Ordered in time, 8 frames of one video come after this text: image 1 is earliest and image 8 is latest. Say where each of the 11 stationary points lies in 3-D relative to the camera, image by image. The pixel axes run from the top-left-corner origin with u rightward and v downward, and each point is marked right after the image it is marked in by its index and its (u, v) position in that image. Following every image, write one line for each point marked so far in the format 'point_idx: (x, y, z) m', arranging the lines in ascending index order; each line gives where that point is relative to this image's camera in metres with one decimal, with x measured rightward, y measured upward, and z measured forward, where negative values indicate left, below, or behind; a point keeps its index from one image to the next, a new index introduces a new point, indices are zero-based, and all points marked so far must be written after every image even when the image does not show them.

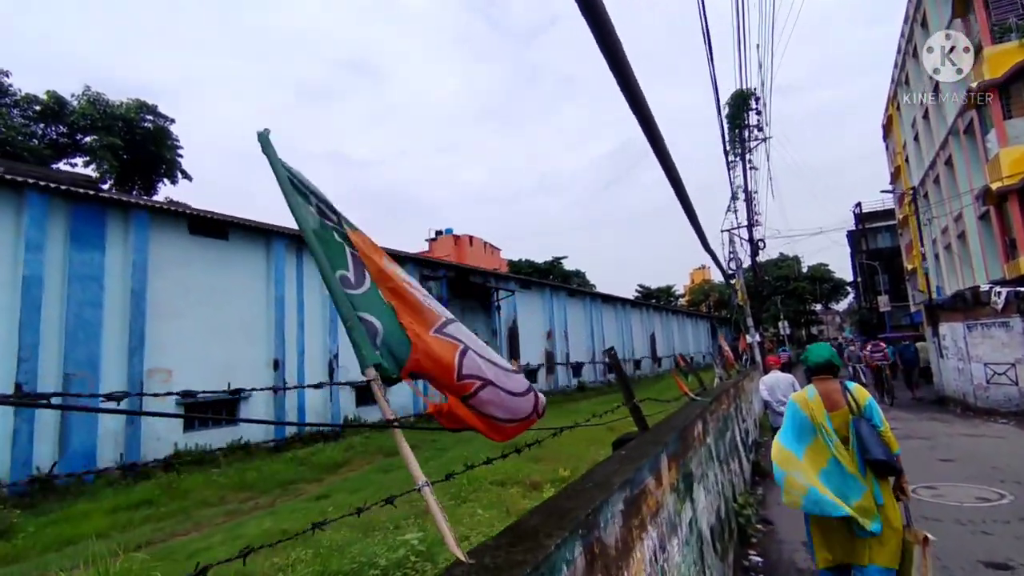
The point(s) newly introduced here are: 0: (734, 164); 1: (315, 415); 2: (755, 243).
0: (+6.4, +3.6, +16.8) m
1: (-3.7, -2.4, +11.0) m
2: (+6.8, +1.3, +16.3) m
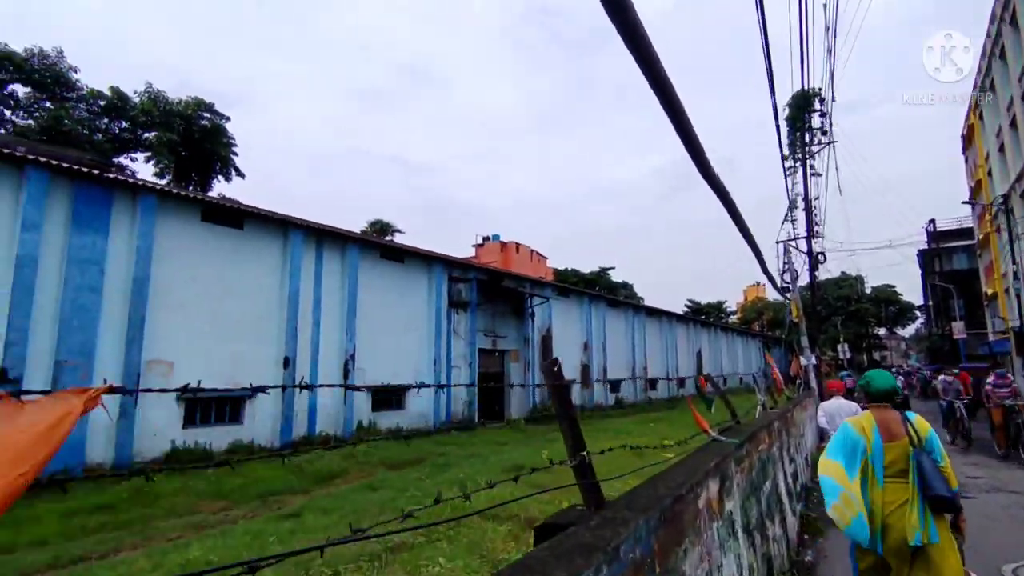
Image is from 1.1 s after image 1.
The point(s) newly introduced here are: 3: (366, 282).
0: (+7.5, +3.2, +15.5) m
1: (-3.3, -2.3, +10.4) m
2: (+7.7, +0.8, +14.9) m
3: (-2.9, +0.1, +11.5) m
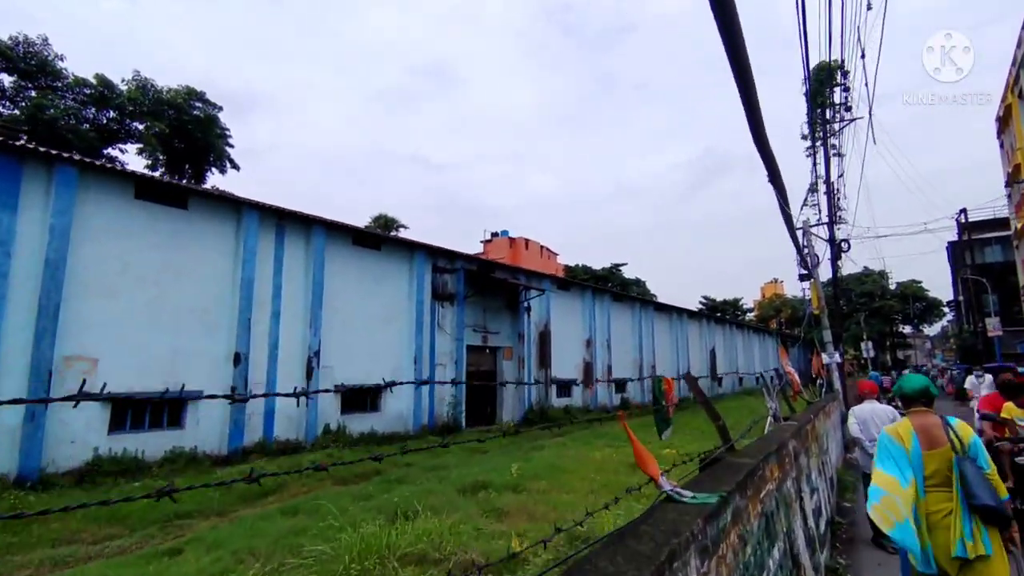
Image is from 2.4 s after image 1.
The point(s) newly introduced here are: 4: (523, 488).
0: (+7.3, +3.4, +14.1) m
1: (-3.6, -2.2, +9.3) m
2: (+7.5, +1.0, +13.5) m
3: (-3.2, +0.3, +10.4) m
4: (+0.1, -1.9, +5.6) m
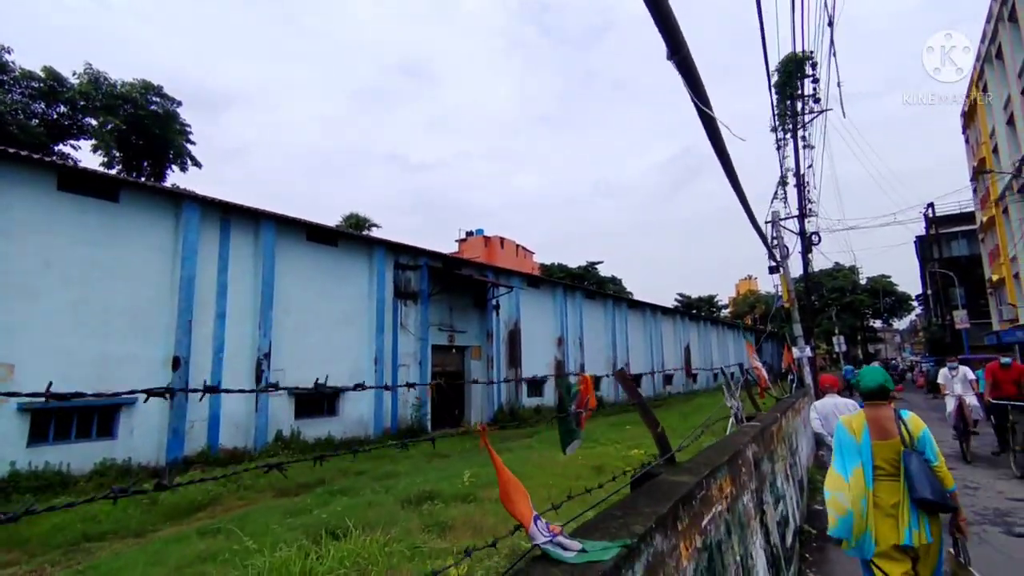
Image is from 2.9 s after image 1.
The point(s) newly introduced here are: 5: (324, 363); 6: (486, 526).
0: (+6.5, +3.5, +13.9) m
1: (-4.2, -2.1, +8.8) m
2: (+6.8, +1.2, +13.3) m
3: (-3.8, +0.3, +9.8) m
4: (-0.3, -1.9, +5.2) m
5: (-3.3, -1.3, +10.2) m
6: (-0.2, -1.8, +4.4) m
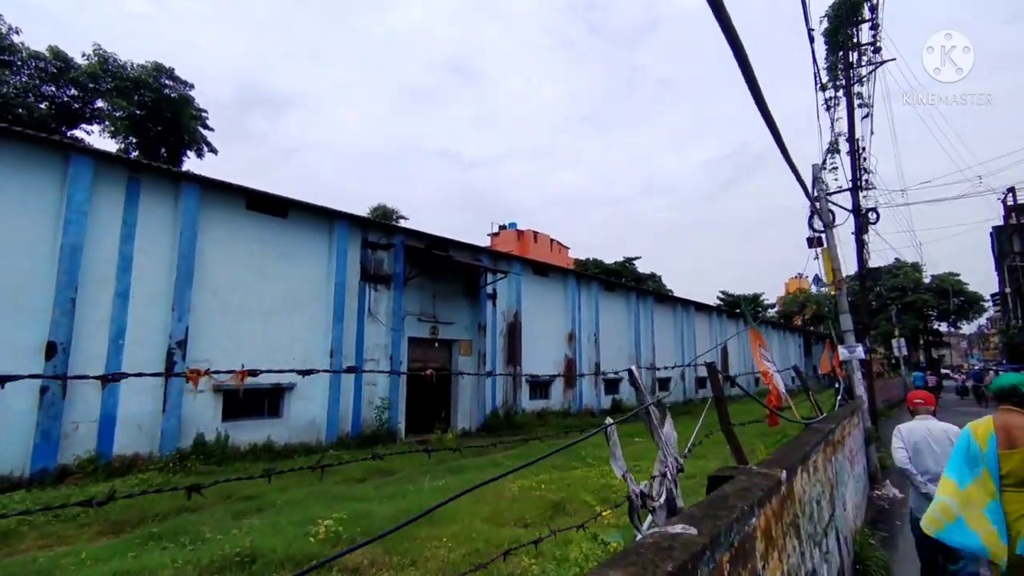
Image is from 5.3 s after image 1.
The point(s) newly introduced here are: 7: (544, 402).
0: (+6.4, +3.7, +11.6) m
1: (-4.7, -1.8, +7.2) m
2: (+6.6, +1.4, +11.0) m
3: (-4.2, +0.7, +8.3) m
4: (-1.1, -1.6, +3.4) m
5: (-3.7, -1.0, +8.6) m
6: (-1.0, -1.5, +2.6) m
7: (+0.8, -2.7, +14.0) m
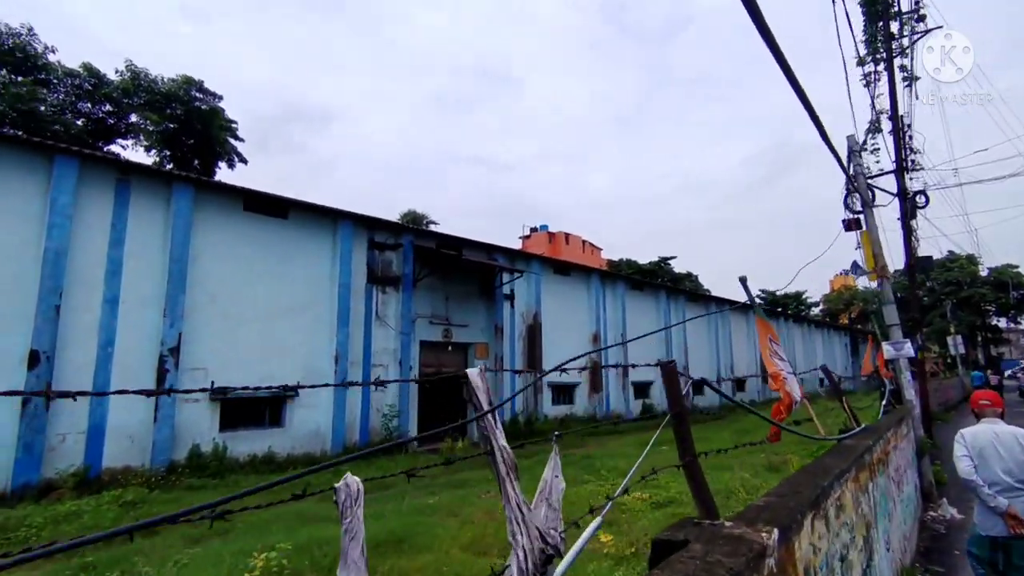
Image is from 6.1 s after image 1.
0: (+6.6, +3.9, +10.6) m
1: (-4.6, -1.9, +7.0) m
2: (+6.8, +1.5, +10.0) m
3: (-4.1, +0.6, +8.0) m
4: (-1.3, -1.6, +2.9) m
5: (-3.6, -1.1, +8.3) m
6: (-1.3, -1.5, +2.1) m
7: (+1.3, -2.7, +13.3) m
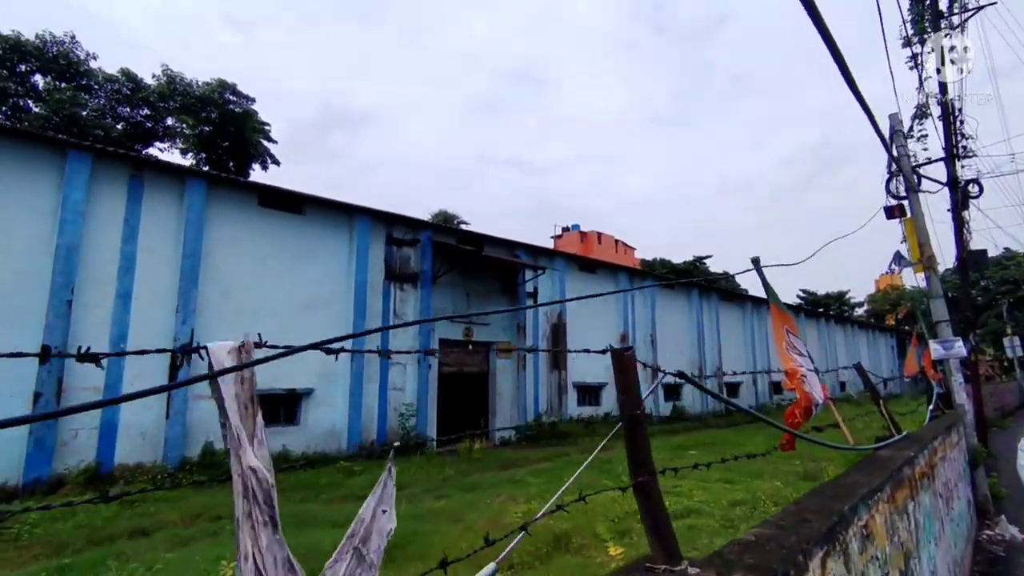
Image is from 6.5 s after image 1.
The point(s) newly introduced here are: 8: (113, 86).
0: (+7.0, +3.9, +9.9) m
1: (-4.4, -1.8, +6.9) m
2: (+7.2, +1.6, +9.3) m
3: (-3.9, +0.6, +7.9) m
4: (-1.4, -1.5, +2.6) m
5: (-3.3, -1.0, +8.2) m
6: (-1.4, -1.4, +1.8) m
7: (+1.8, -2.7, +12.9) m
8: (-15.8, +8.0, +23.0) m
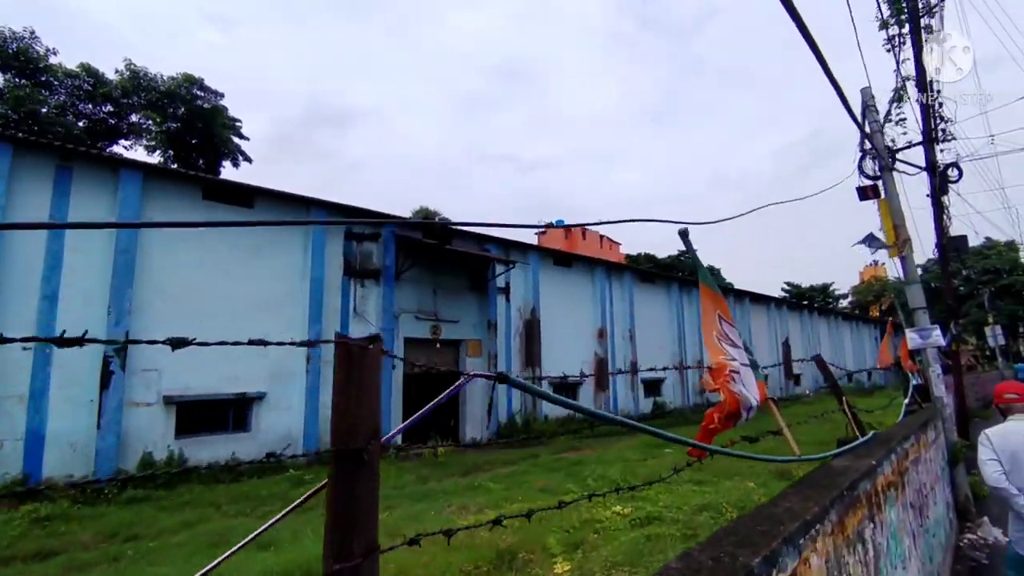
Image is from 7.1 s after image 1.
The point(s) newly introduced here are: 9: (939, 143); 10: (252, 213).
0: (+6.4, +4.1, +9.6) m
1: (-4.9, -1.8, +6.4) m
2: (+6.6, +1.8, +9.0) m
3: (-4.4, +0.7, +7.4) m
4: (-1.8, -1.5, +2.2) m
5: (-3.8, -1.0, +7.7) m
6: (-1.8, -1.4, +1.4) m
7: (+1.2, -2.6, +12.5) m
8: (-16.7, +7.8, +22.2) m
9: (+6.6, +2.2, +9.0) m
10: (-3.7, +1.1, +8.2) m
